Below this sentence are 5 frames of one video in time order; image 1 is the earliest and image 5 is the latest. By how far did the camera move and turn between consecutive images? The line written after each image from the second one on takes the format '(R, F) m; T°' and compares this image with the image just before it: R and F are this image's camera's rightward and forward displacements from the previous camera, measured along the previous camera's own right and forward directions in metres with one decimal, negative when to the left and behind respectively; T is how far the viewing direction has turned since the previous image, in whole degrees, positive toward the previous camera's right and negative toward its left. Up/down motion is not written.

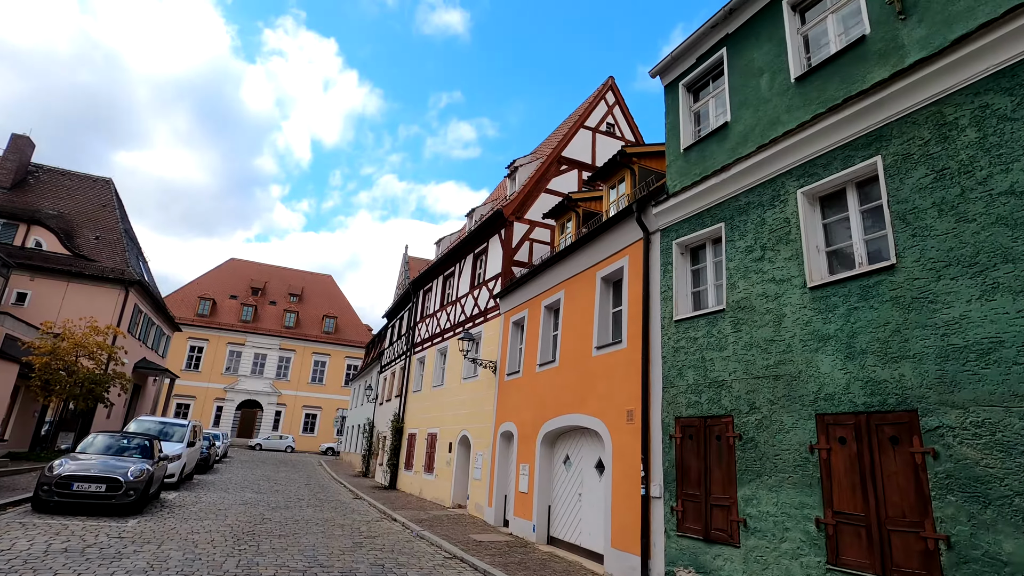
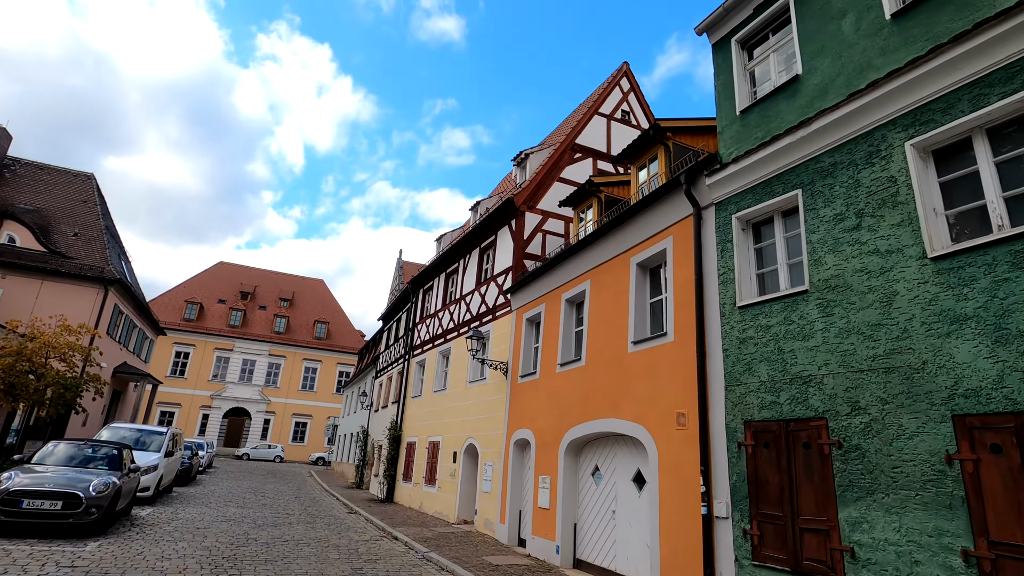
(-0.5, +1.1) m; +1°
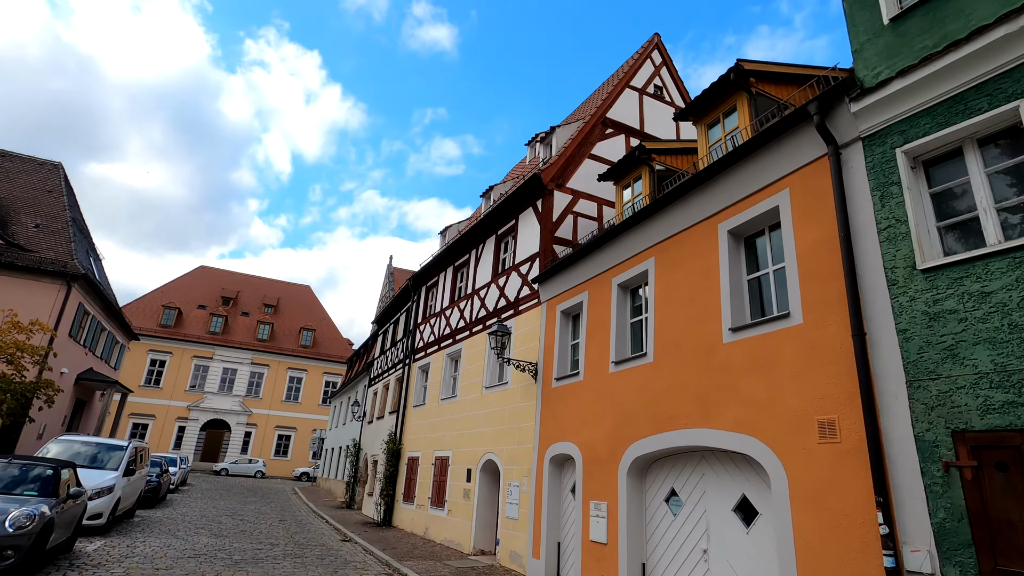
(-0.8, +1.8) m; +1°
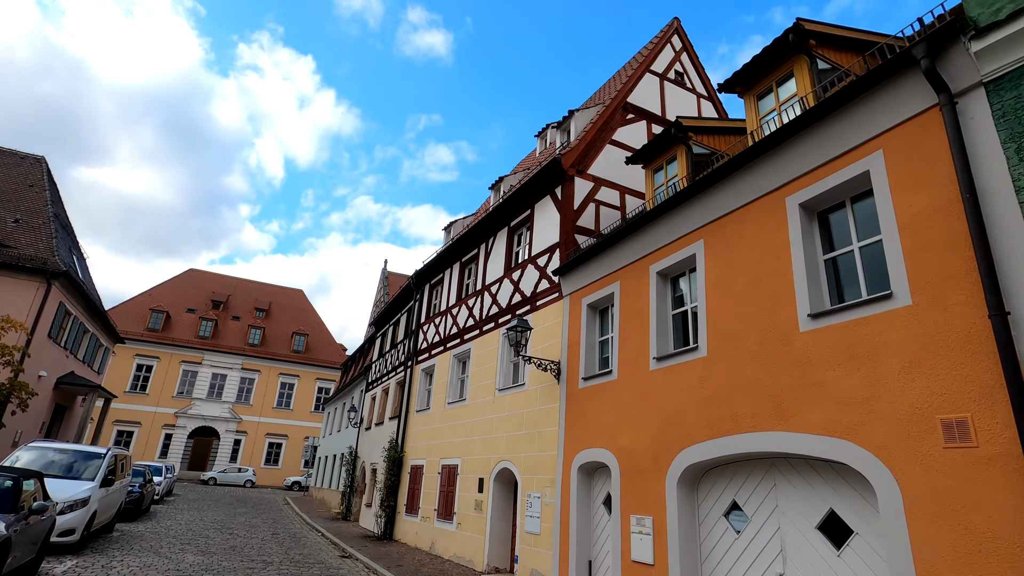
(-0.5, +0.9) m; +1°
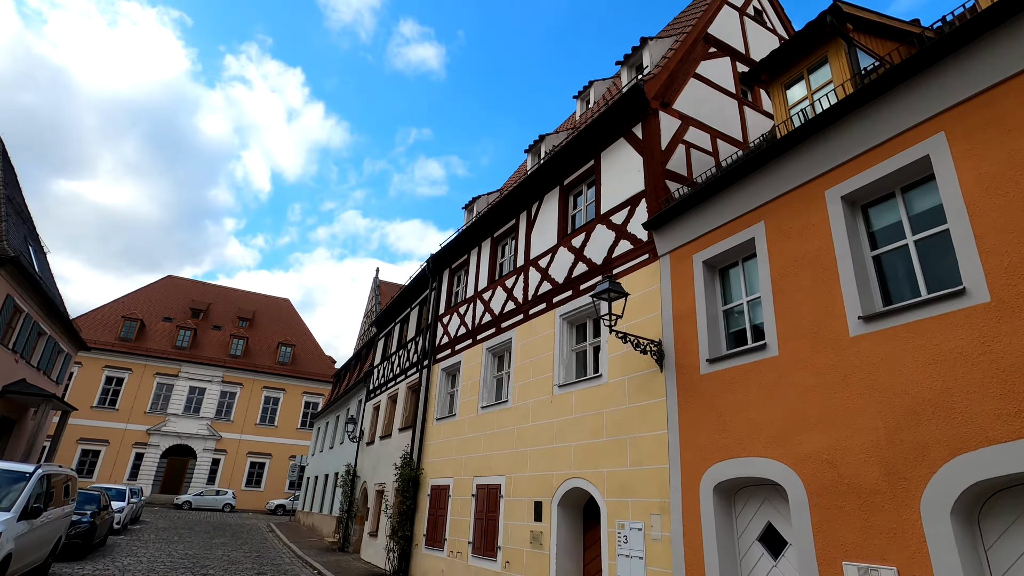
(-1.2, +2.4) m; +1°
